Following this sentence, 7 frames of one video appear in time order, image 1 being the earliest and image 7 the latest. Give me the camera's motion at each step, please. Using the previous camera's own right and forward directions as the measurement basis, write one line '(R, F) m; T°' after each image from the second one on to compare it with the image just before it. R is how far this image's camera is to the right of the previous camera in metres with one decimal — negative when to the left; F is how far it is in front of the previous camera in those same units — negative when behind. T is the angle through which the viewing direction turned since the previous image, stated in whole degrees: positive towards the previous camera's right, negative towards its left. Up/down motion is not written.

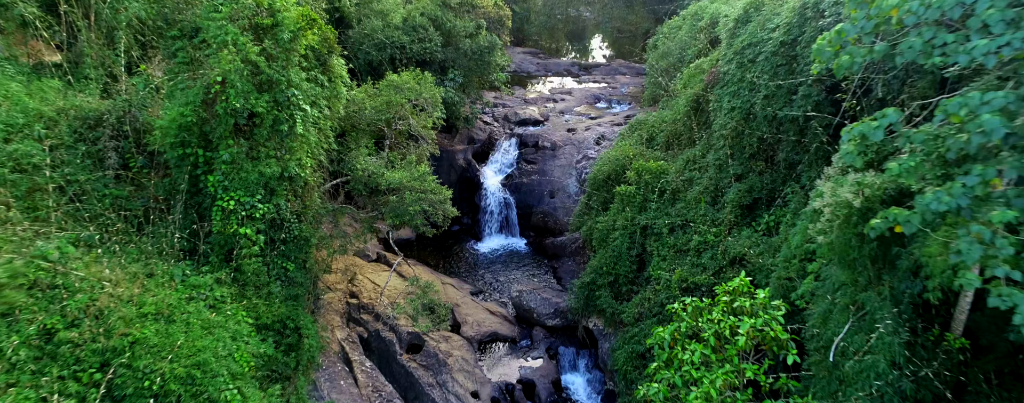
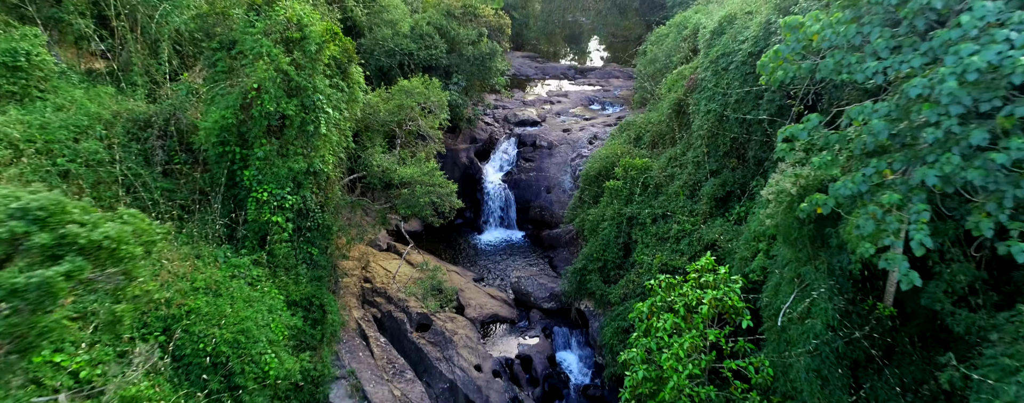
(0.0, -1.3) m; 0°
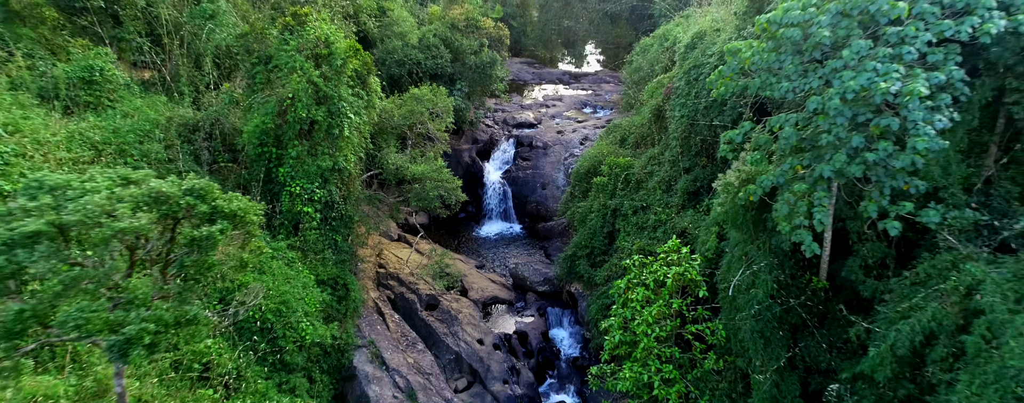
(0.0, -1.7) m; 0°
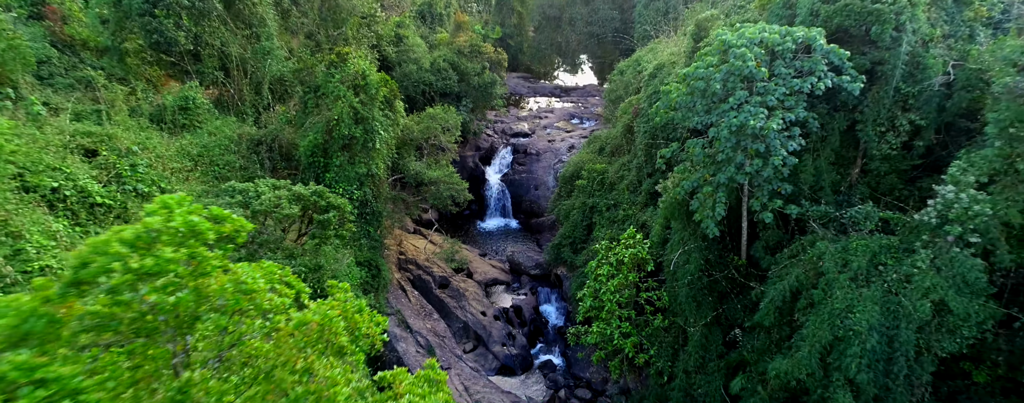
(+0.1, -3.3) m; 0°
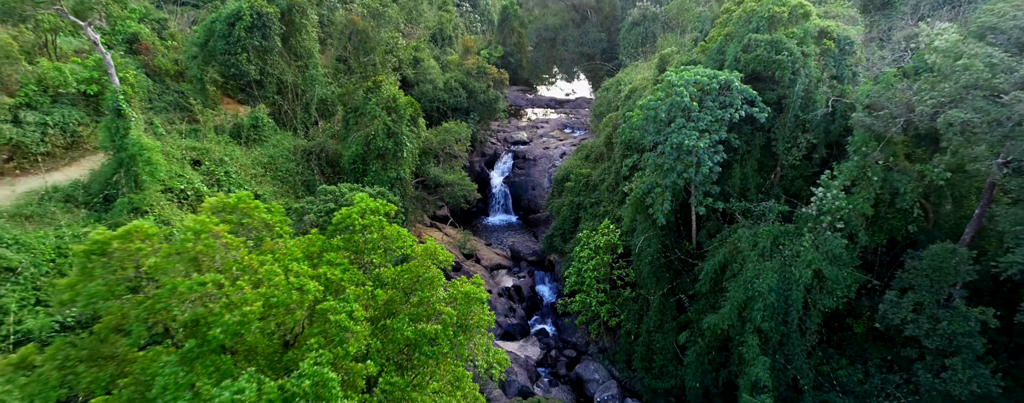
(0.0, -3.7) m; 0°
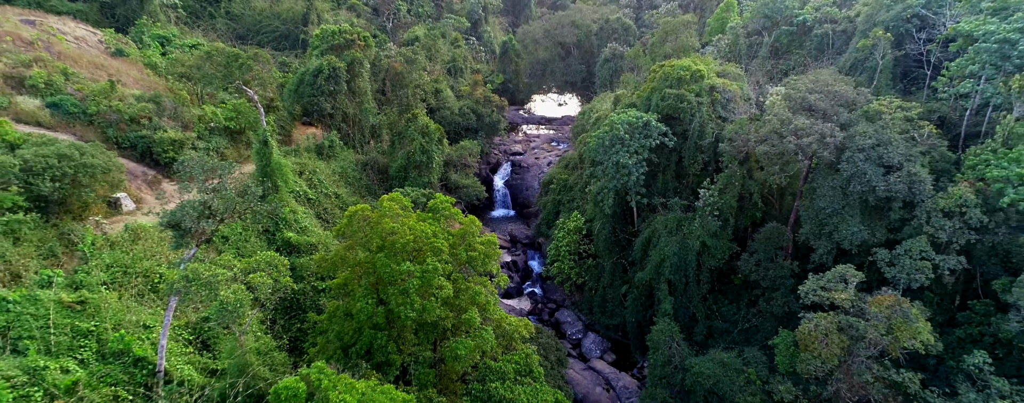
(0.0, -7.5) m; 0°
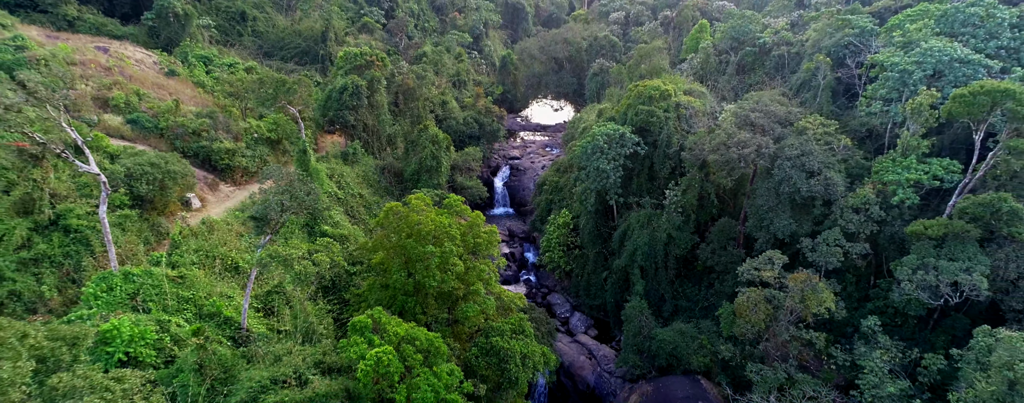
(+0.1, -4.0) m; 0°
